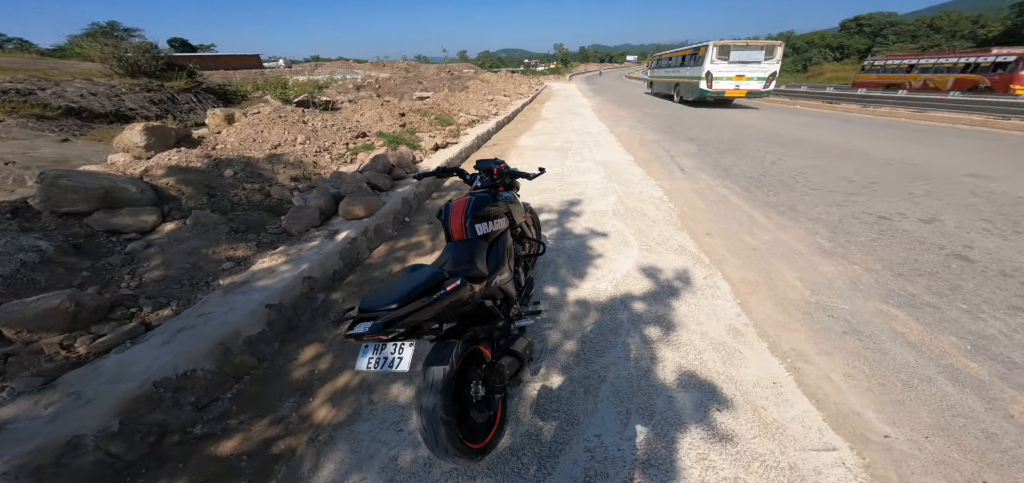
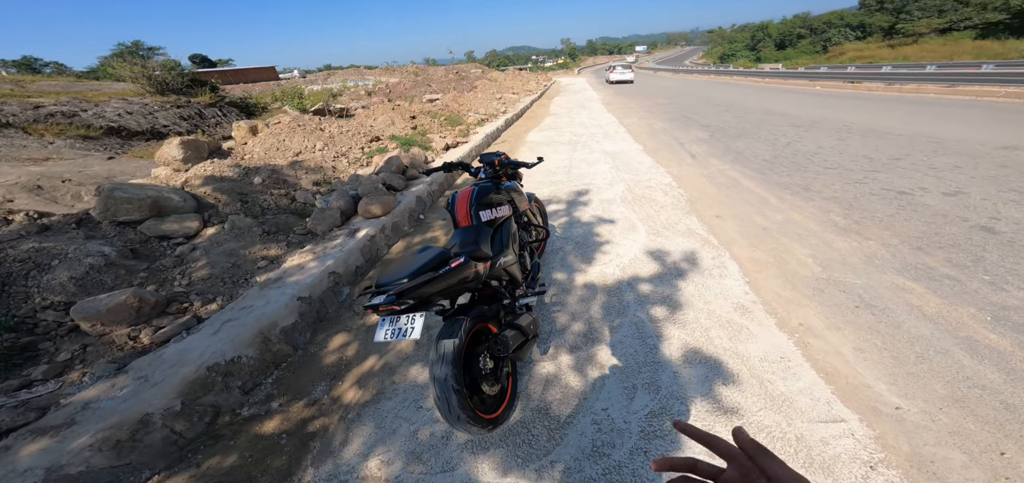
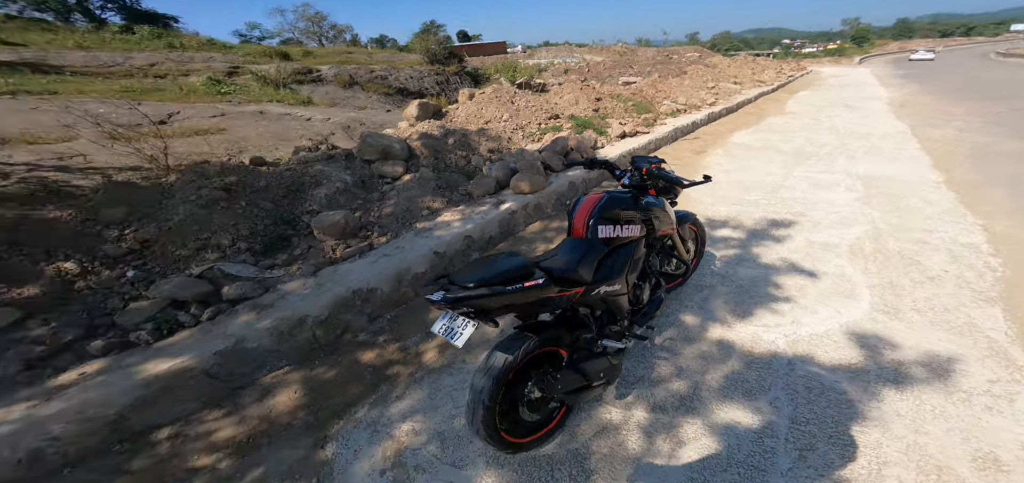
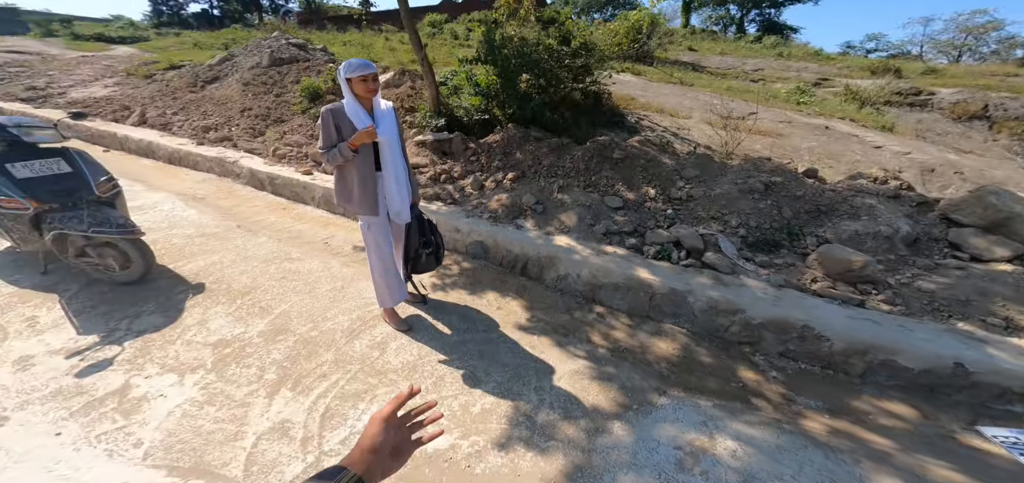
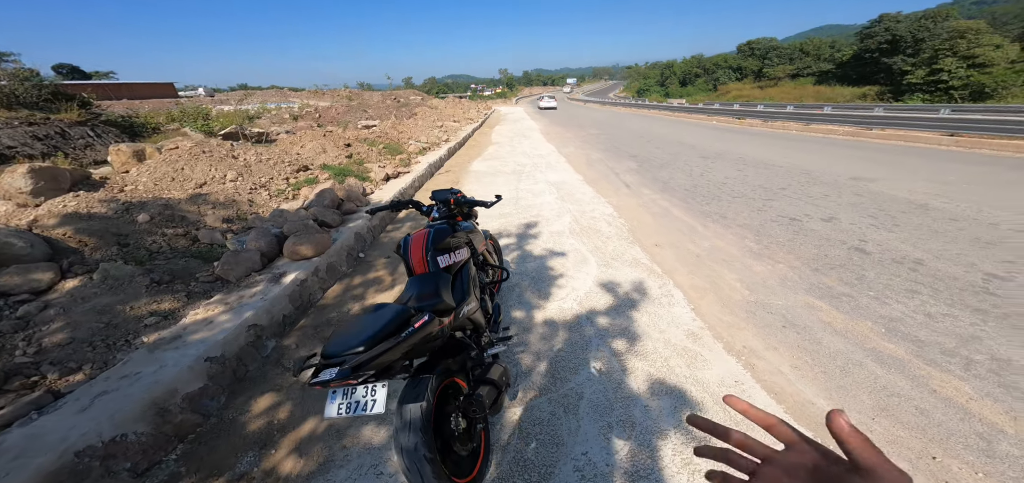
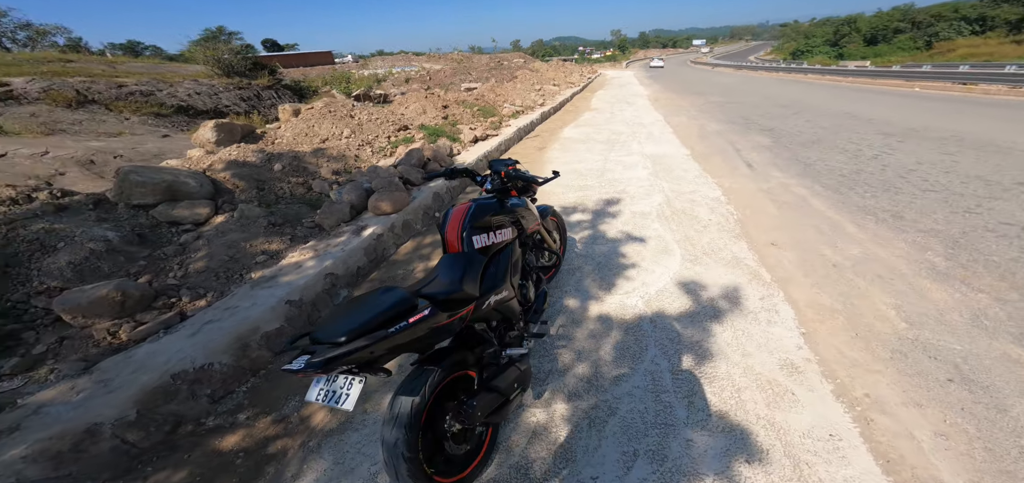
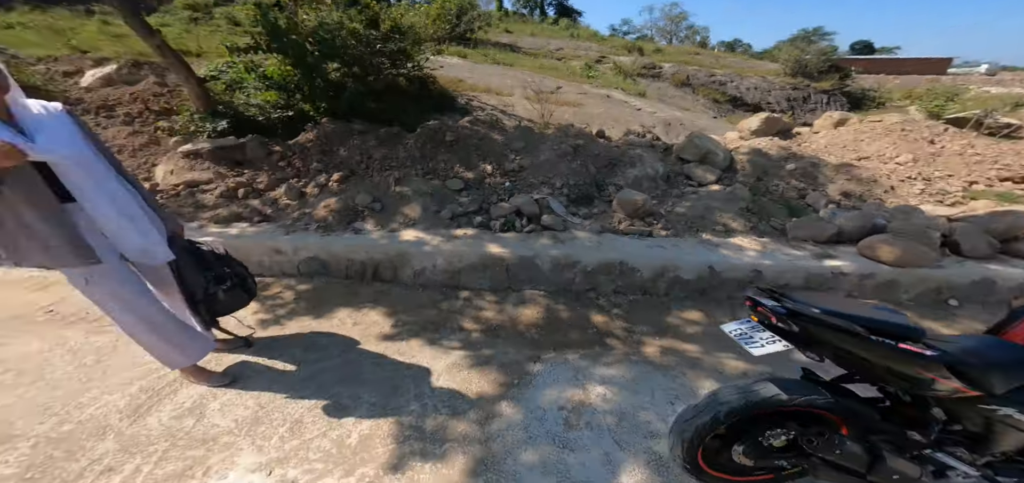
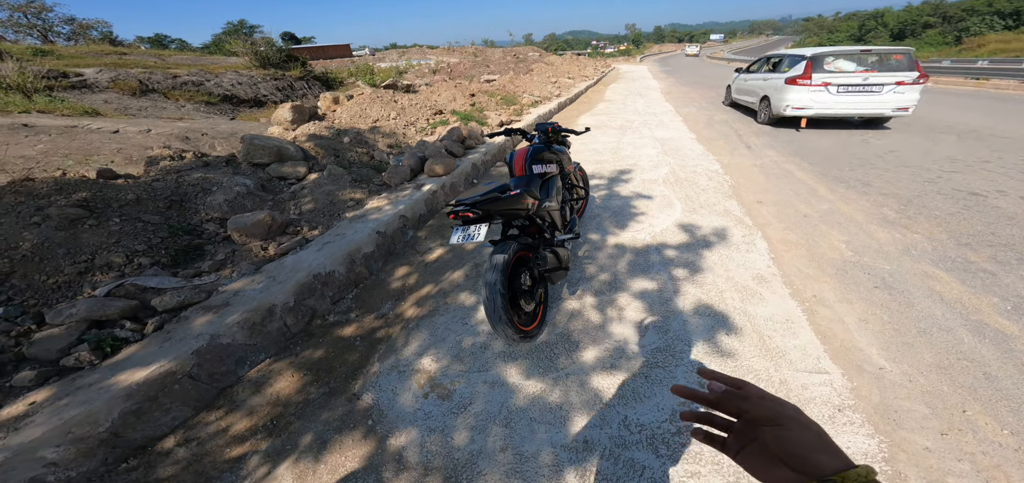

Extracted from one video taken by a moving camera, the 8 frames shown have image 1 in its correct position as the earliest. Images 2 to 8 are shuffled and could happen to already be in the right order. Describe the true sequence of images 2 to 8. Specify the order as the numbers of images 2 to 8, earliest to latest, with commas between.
8, 2, 5, 6, 3, 7, 4
